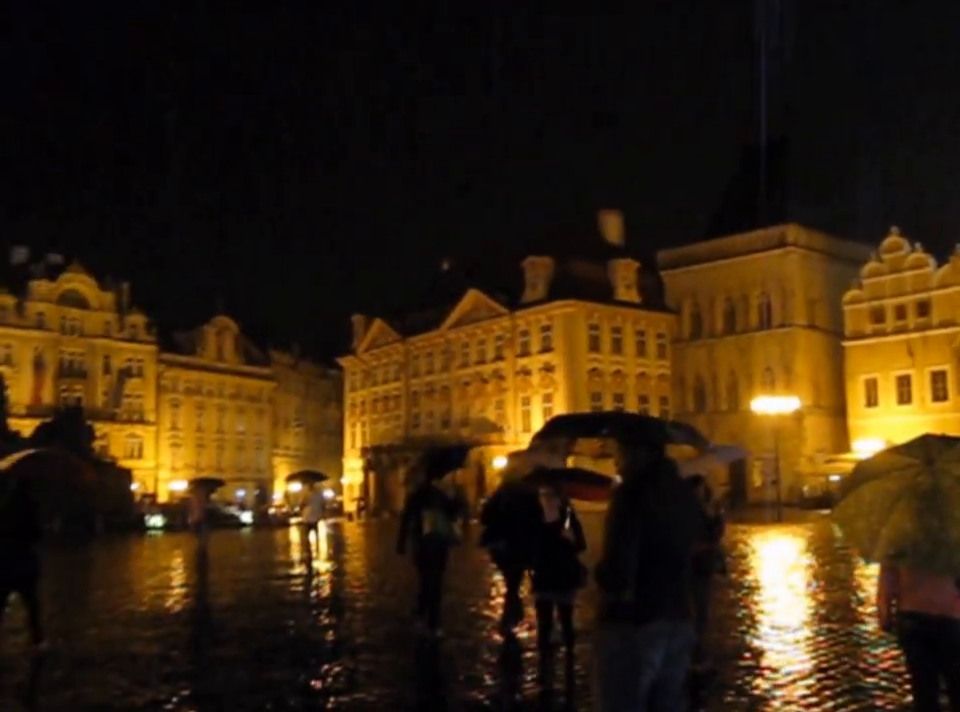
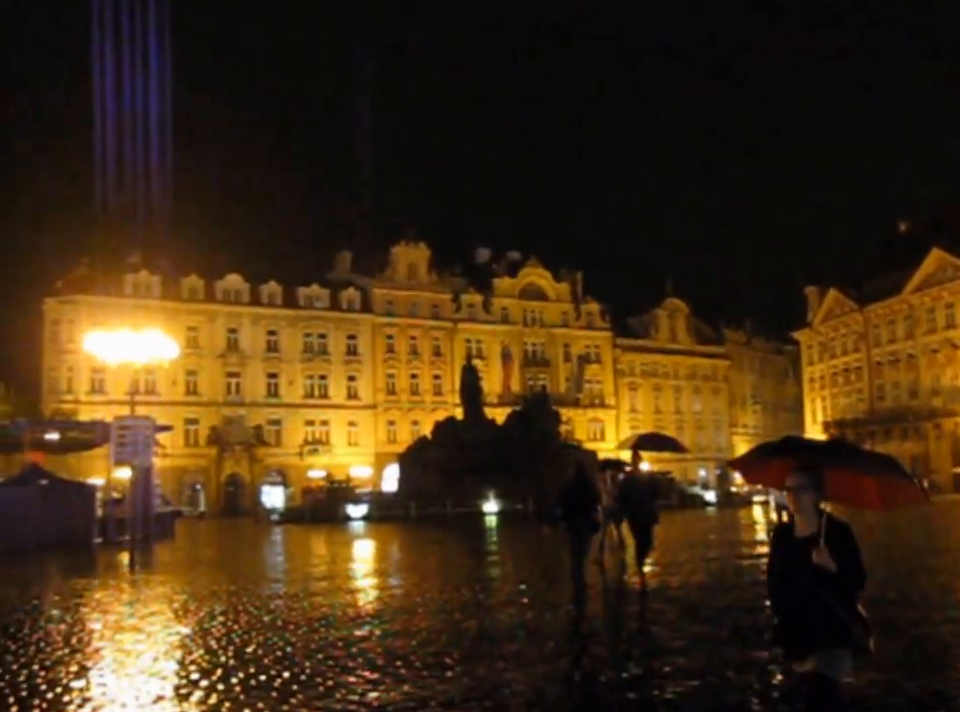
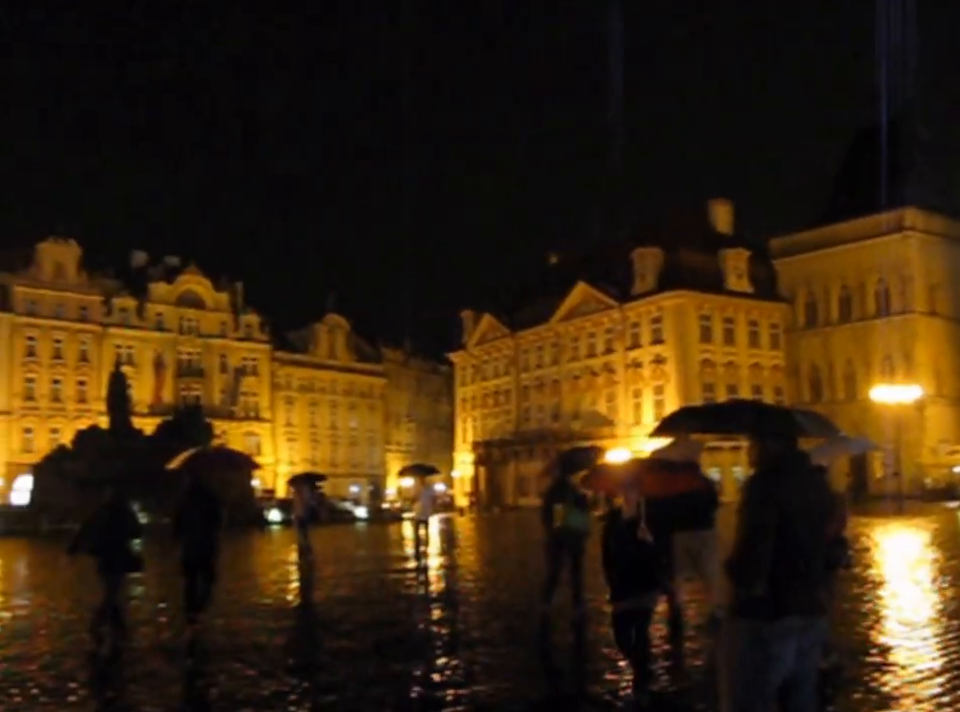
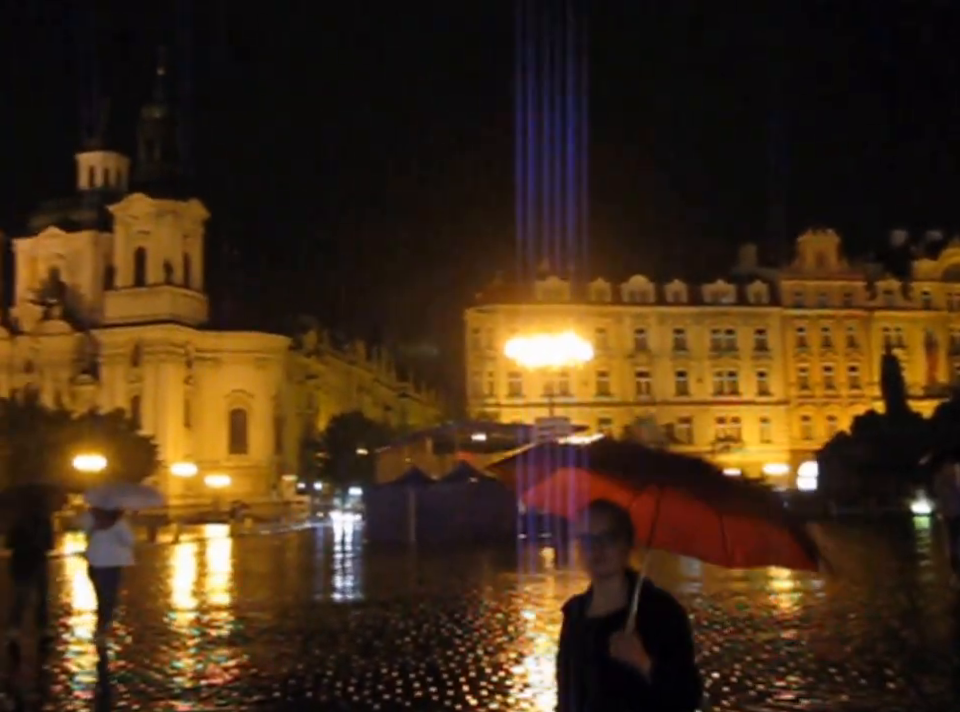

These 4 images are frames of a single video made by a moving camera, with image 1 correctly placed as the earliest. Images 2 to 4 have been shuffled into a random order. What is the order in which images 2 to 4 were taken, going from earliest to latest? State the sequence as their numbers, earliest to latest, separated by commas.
3, 2, 4
